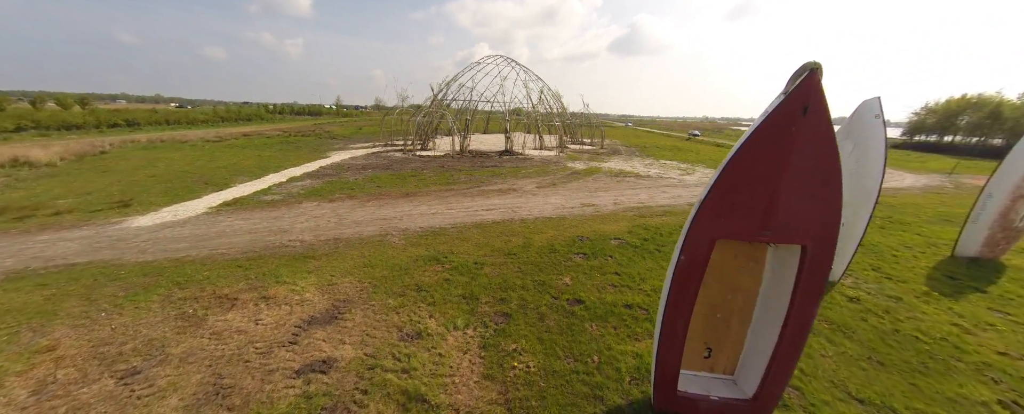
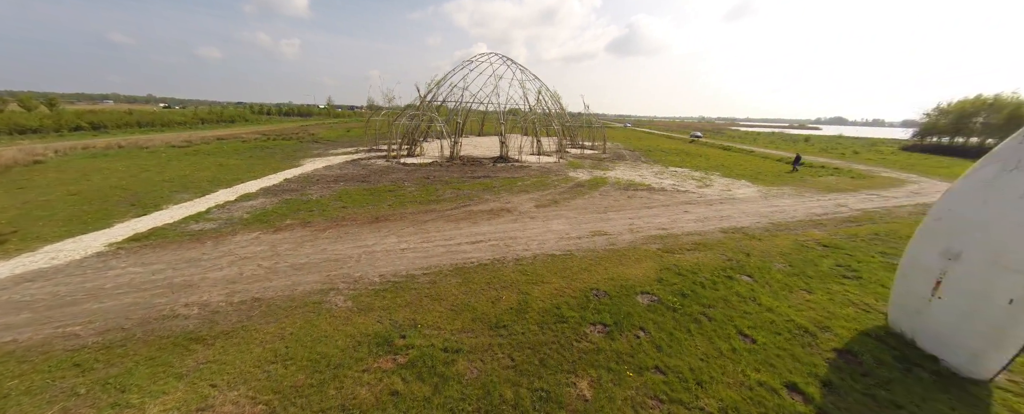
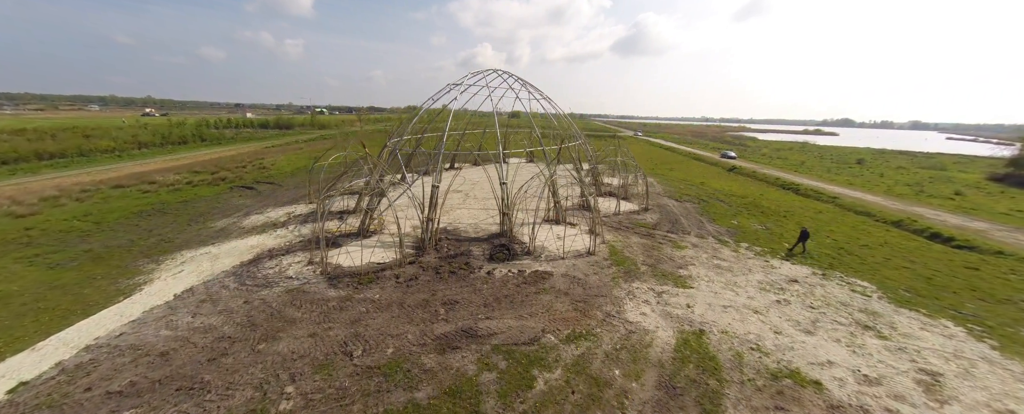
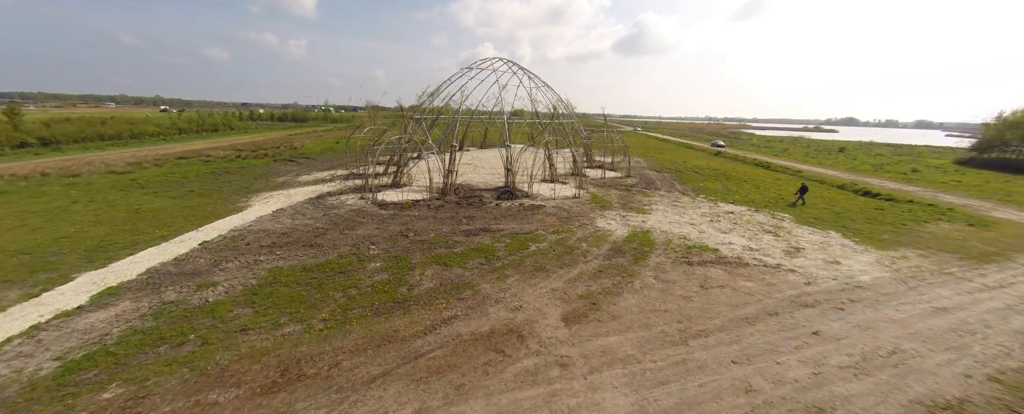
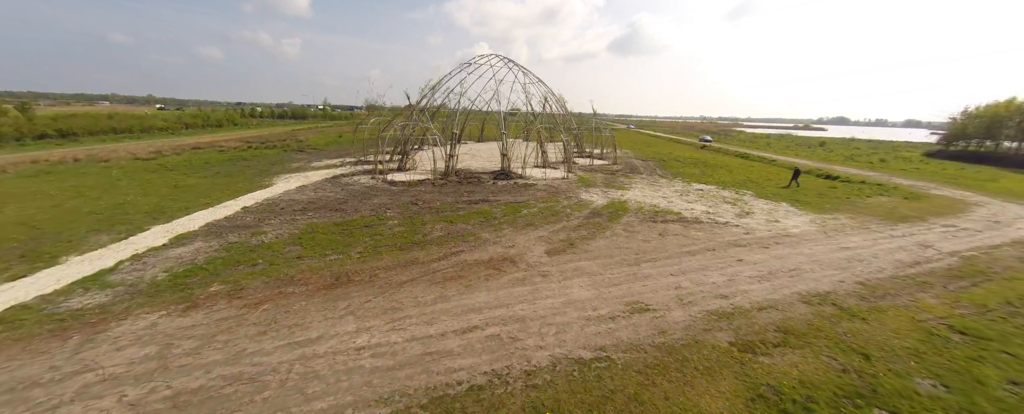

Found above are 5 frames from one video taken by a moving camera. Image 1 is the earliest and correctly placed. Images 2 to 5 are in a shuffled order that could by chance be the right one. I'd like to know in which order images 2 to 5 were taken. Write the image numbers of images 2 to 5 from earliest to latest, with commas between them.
2, 5, 4, 3
